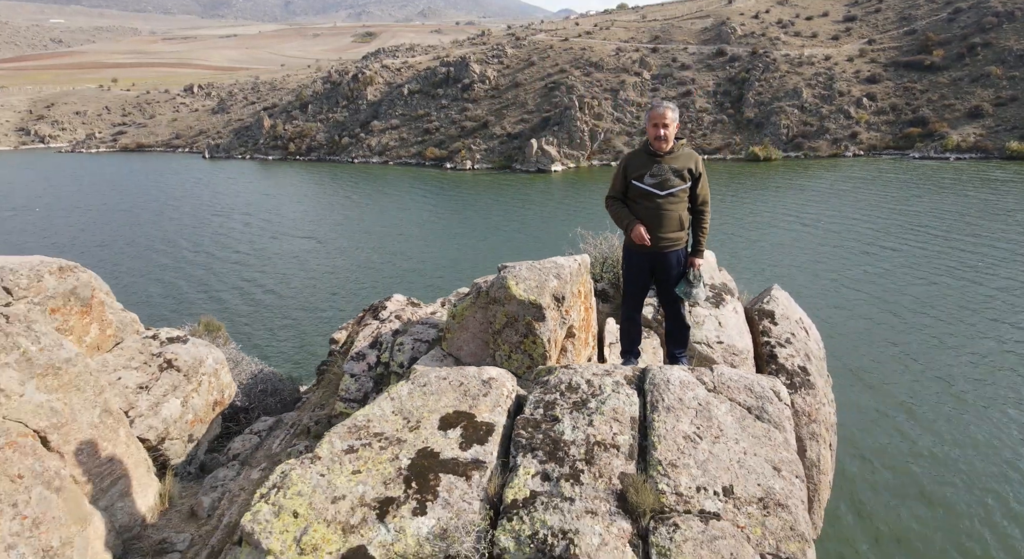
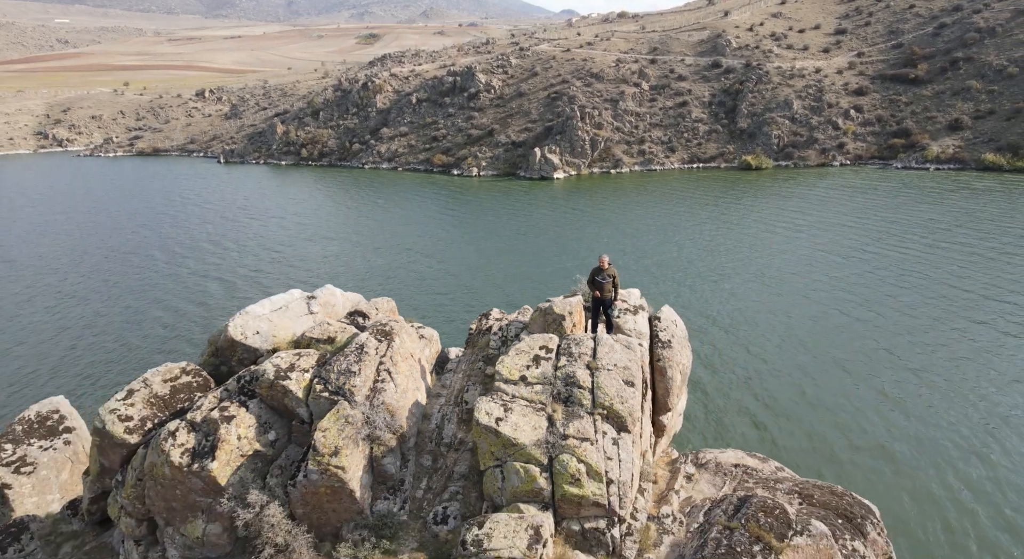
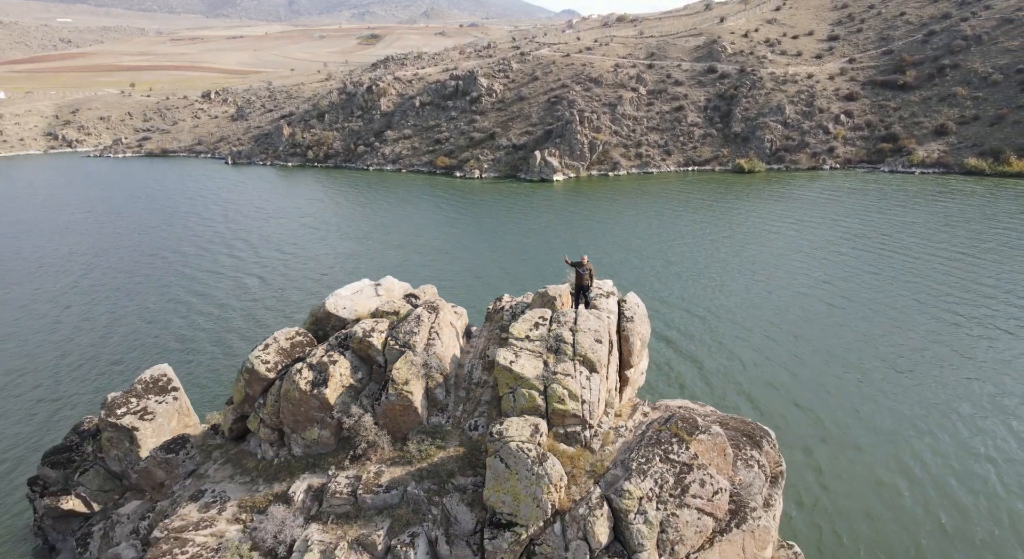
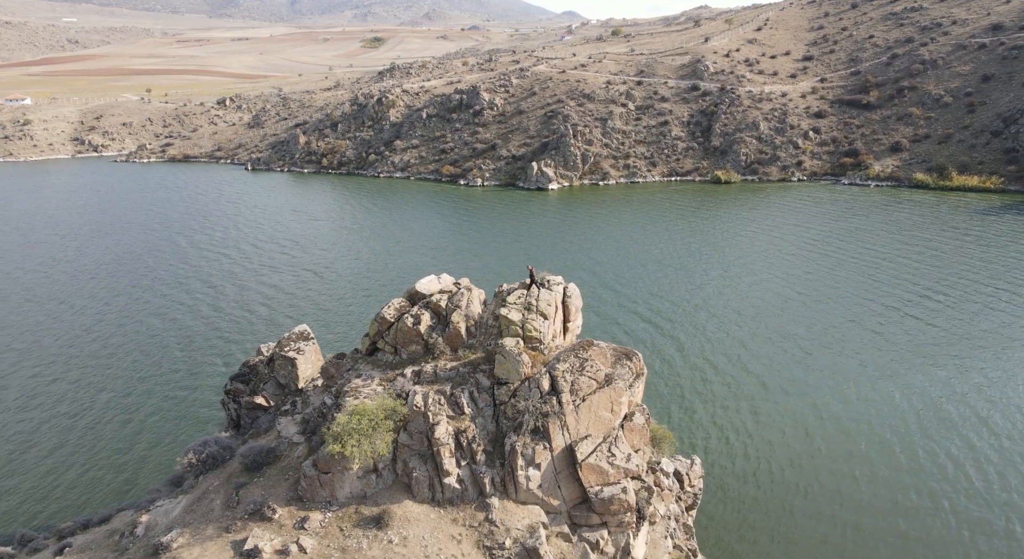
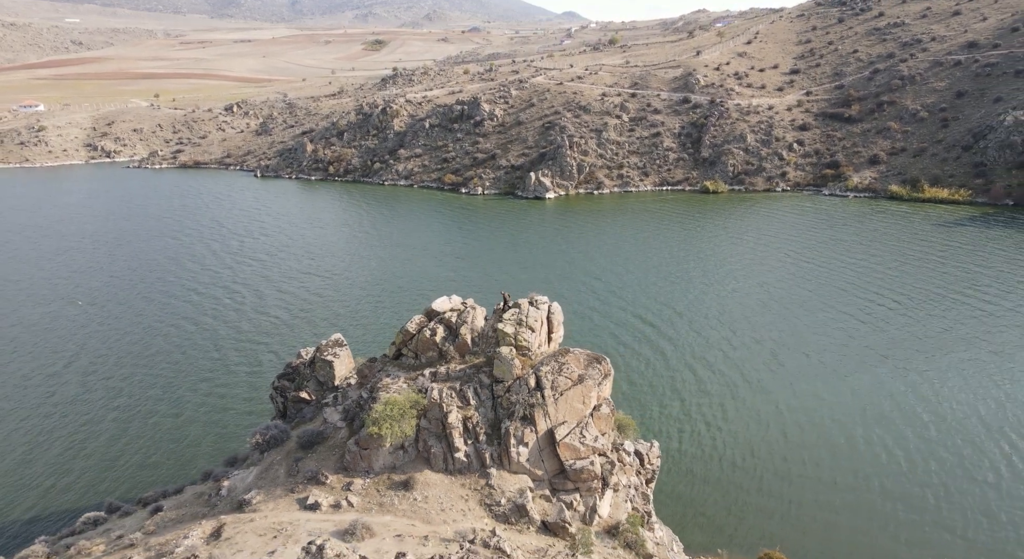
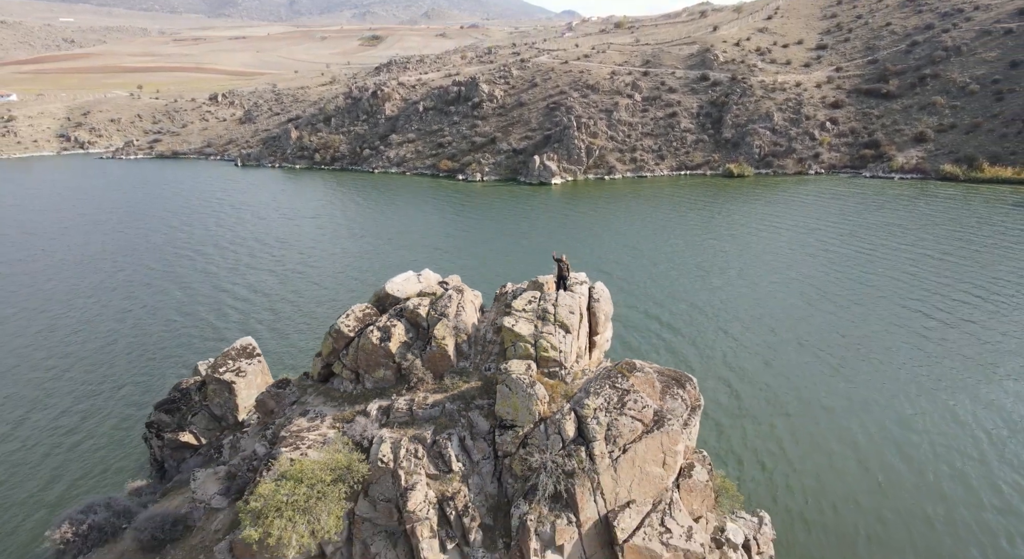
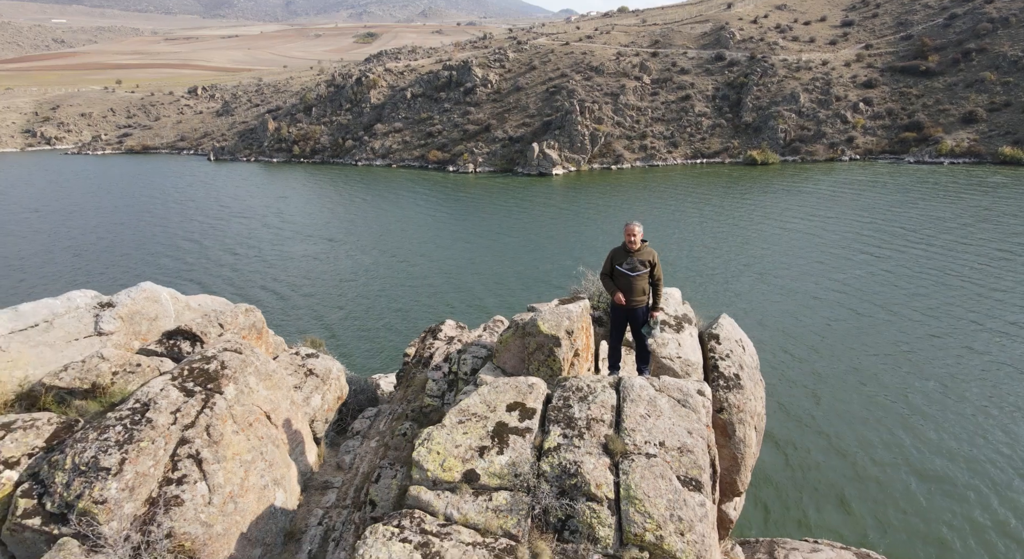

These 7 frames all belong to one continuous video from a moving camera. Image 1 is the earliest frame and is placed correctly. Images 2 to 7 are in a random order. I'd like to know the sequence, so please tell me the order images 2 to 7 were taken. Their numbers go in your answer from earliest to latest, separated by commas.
7, 2, 3, 6, 4, 5
